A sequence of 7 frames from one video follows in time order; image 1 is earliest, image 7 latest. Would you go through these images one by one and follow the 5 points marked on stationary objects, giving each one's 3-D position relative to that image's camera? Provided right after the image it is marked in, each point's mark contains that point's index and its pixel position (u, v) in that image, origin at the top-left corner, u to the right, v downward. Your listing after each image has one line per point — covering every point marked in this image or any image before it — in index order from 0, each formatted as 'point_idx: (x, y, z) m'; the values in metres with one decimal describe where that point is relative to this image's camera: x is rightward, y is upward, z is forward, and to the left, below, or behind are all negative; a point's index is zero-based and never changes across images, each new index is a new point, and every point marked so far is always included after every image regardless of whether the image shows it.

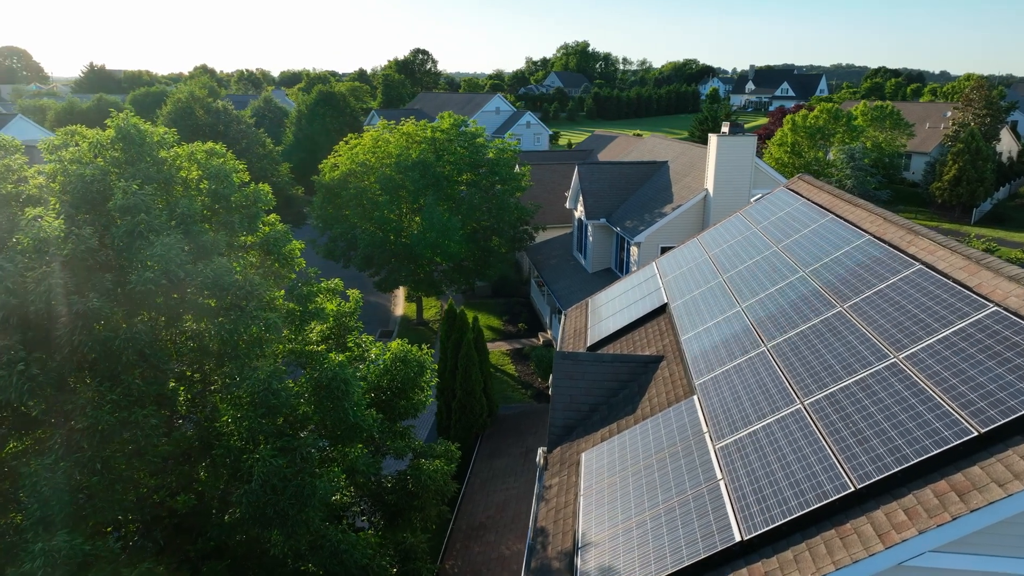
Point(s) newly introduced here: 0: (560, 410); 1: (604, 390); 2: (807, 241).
0: (+0.8, -2.1, +12.0) m
1: (+1.6, -1.8, +12.1) m
2: (+5.4, +0.9, +12.9) m
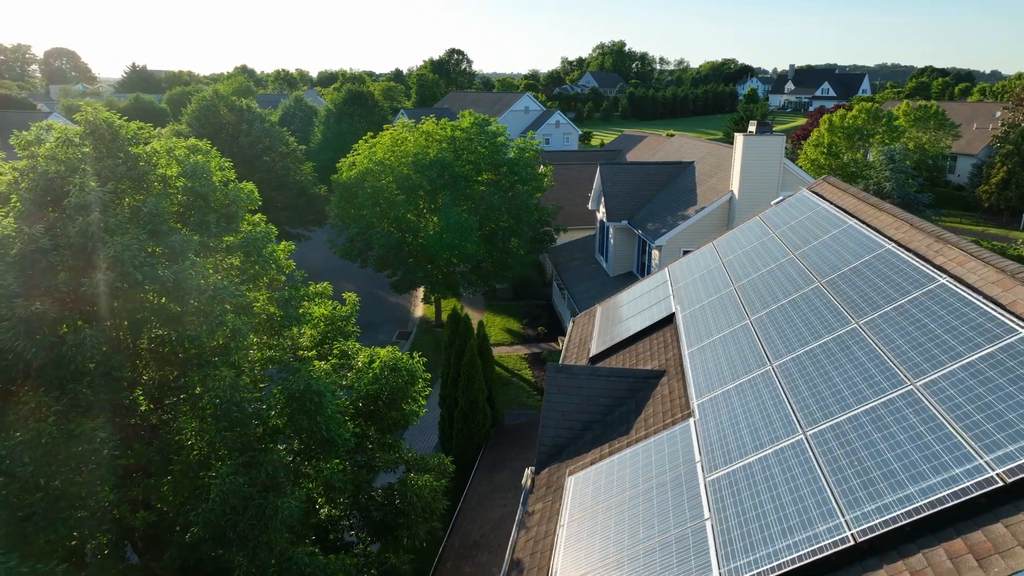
0: (+0.6, -2.2, +11.2) m
1: (+1.4, -1.9, +11.2) m
2: (+5.3, +0.7, +11.8) m
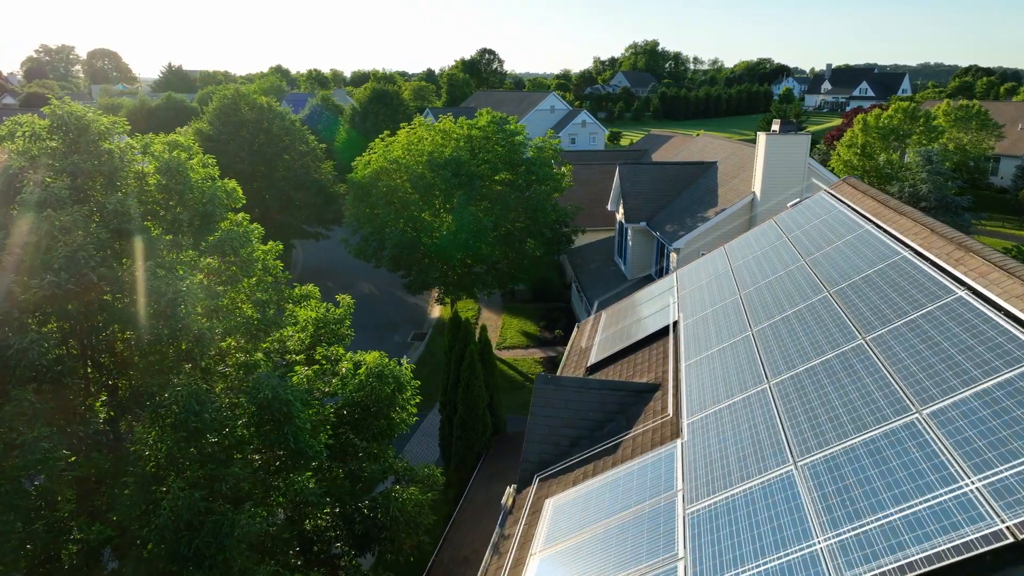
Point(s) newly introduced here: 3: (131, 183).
0: (+0.3, -2.3, +10.5) m
1: (+1.1, -2.0, +10.5) m
2: (+5.1, +0.5, +10.9) m
3: (-5.8, +1.6, +10.7) m
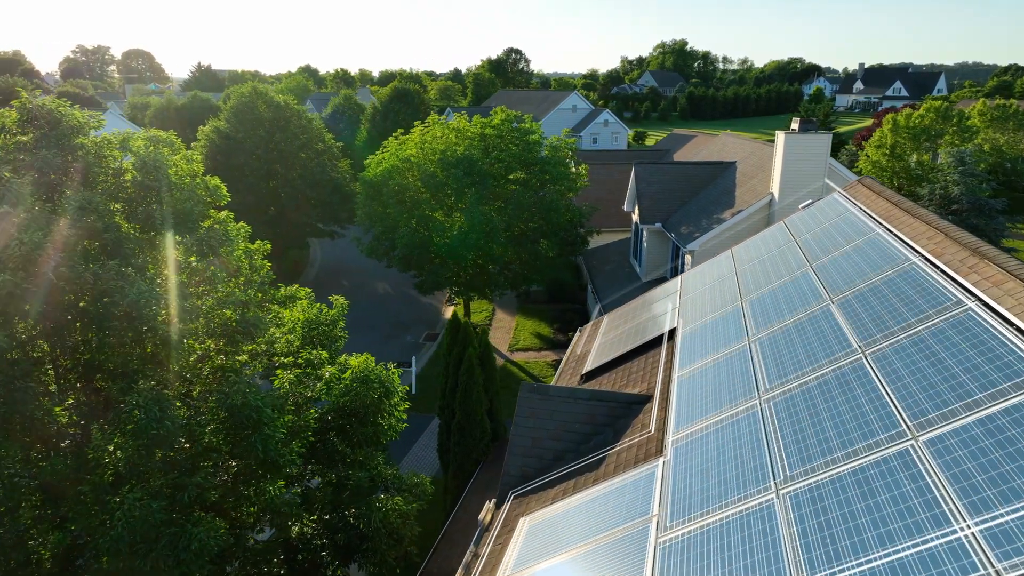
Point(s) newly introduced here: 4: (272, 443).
0: (+0.1, -2.4, +10.0) m
1: (+0.9, -2.1, +9.9) m
2: (+4.9, +0.4, +10.2) m
3: (-6.1, +1.6, +10.4) m
4: (-3.3, -2.1, +9.5) m
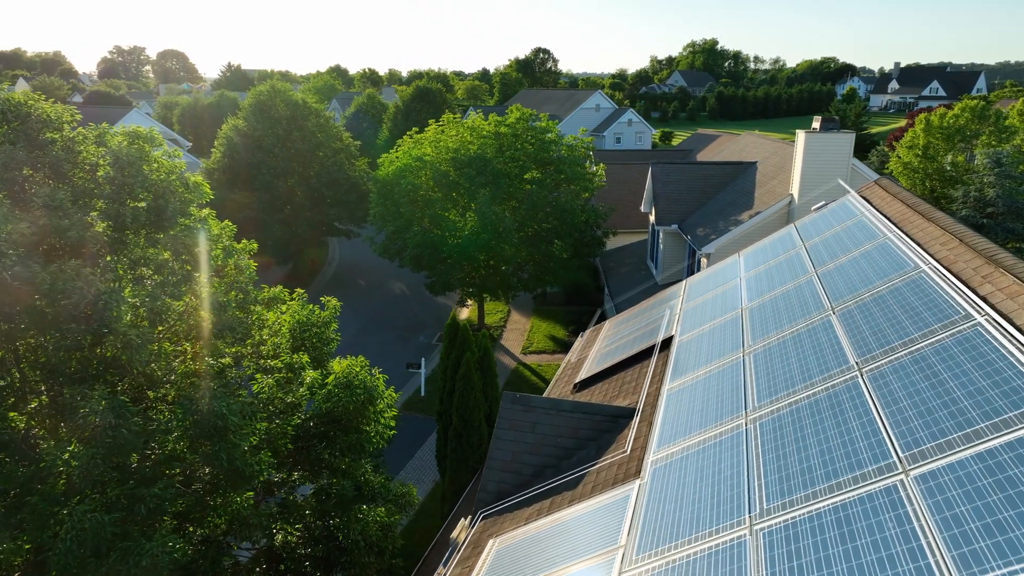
0: (-0.2, -2.5, +9.4) m
1: (+0.6, -2.2, +9.3) m
2: (+4.6, +0.3, +9.5) m
3: (-6.3, +1.6, +10.1) m
4: (-3.6, -2.1, +9.1) m
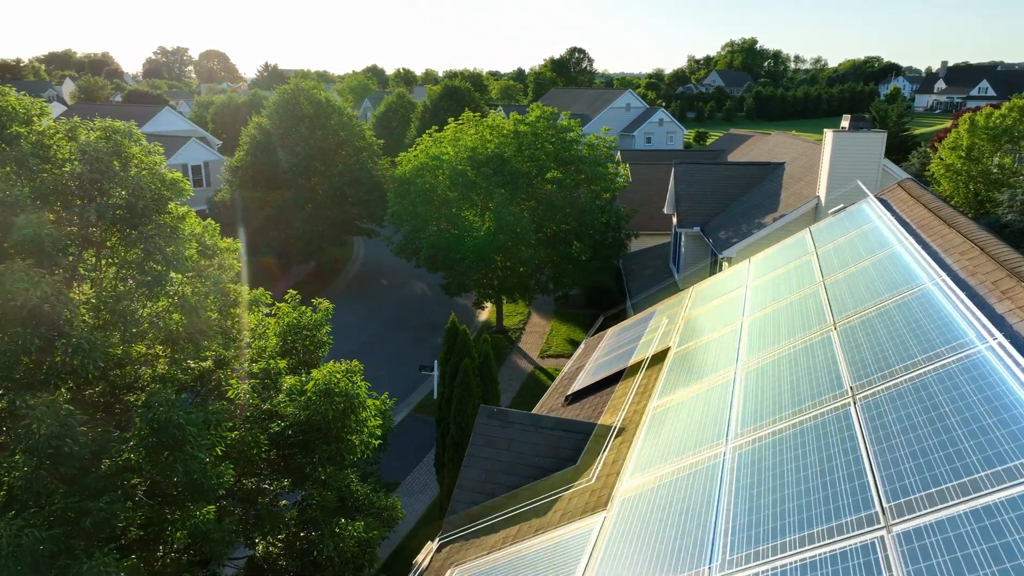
0: (-0.5, -2.5, +8.8) m
1: (+0.3, -2.3, +8.7) m
2: (+4.3, +0.1, +8.6) m
3: (-6.5, +1.6, +9.8) m
4: (-3.9, -2.2, +8.6) m
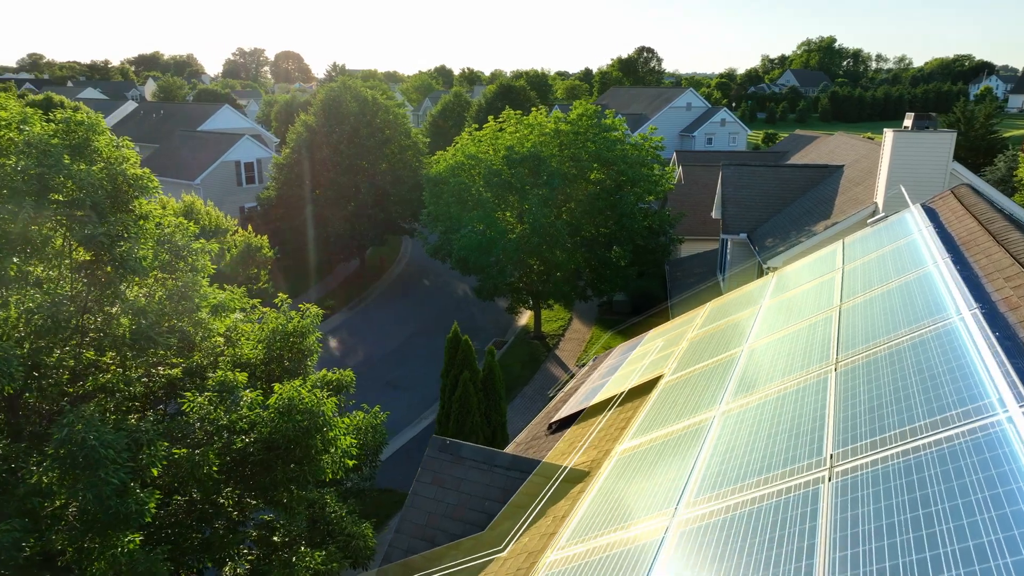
0: (-1.1, -2.7, +7.7) m
1: (-0.3, -2.4, +7.5) m
2: (+3.8, -0.2, +7.1) m
3: (-6.9, +1.6, +9.2) m
4: (-4.5, -2.2, +7.8) m
